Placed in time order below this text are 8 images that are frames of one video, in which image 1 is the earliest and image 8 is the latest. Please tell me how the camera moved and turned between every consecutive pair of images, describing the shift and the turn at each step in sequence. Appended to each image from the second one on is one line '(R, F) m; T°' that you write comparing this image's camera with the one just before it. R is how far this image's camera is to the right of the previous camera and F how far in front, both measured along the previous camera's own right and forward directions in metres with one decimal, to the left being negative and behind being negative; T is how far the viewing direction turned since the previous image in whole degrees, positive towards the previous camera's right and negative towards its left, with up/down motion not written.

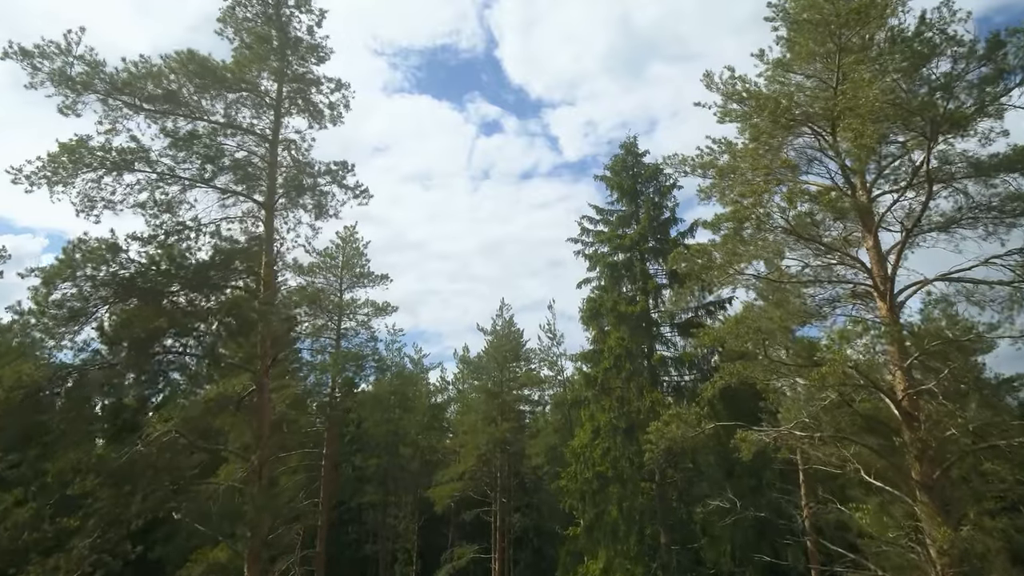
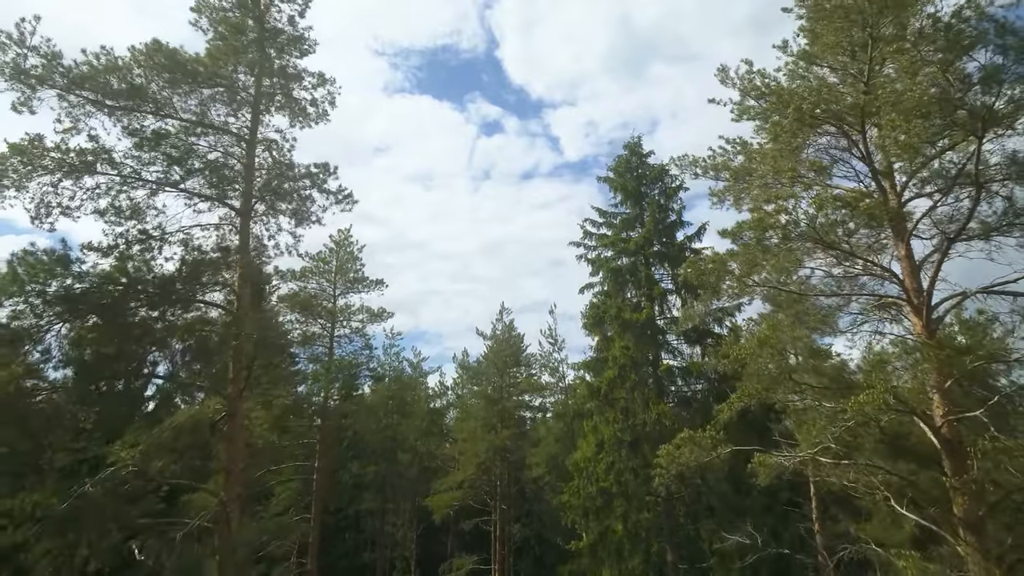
(0.0, +0.9) m; 0°
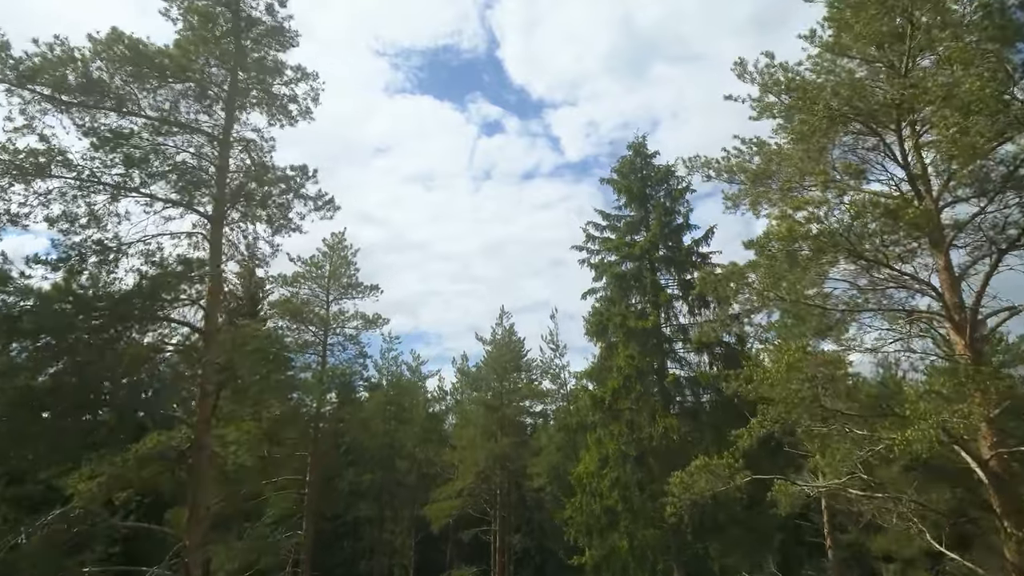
(0.0, +0.9) m; 0°
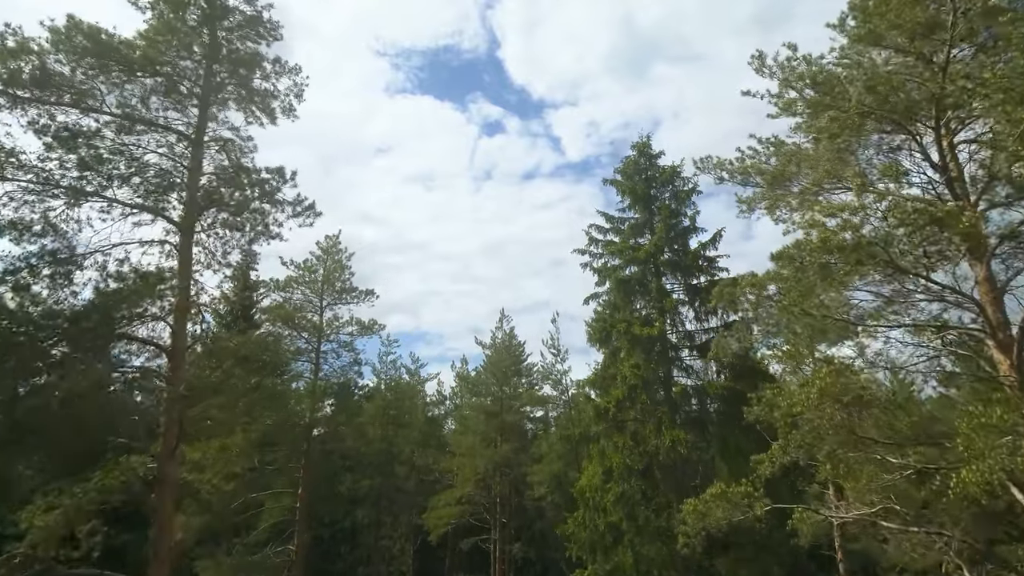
(0.0, +0.8) m; 0°
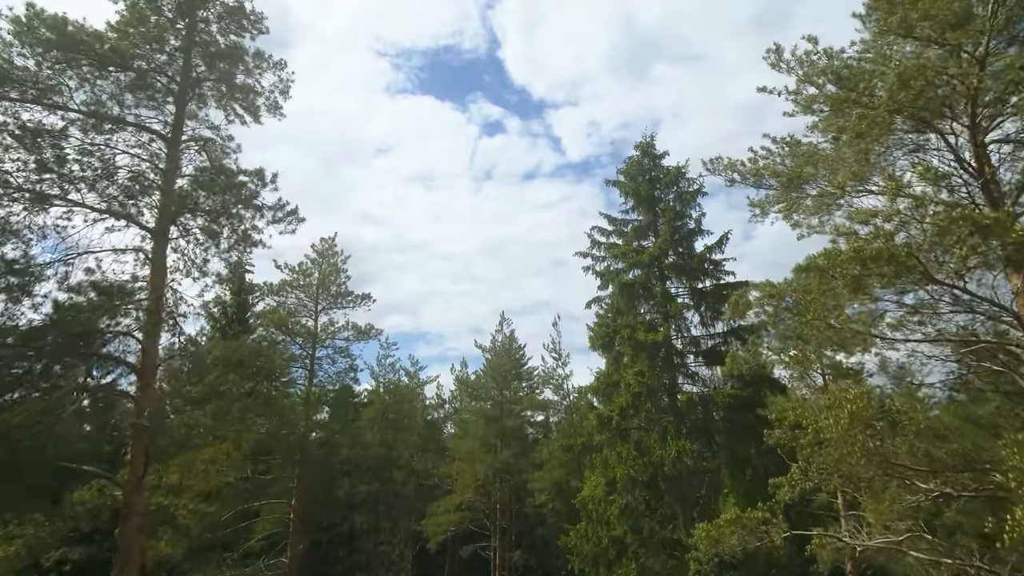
(0.0, +0.6) m; 0°
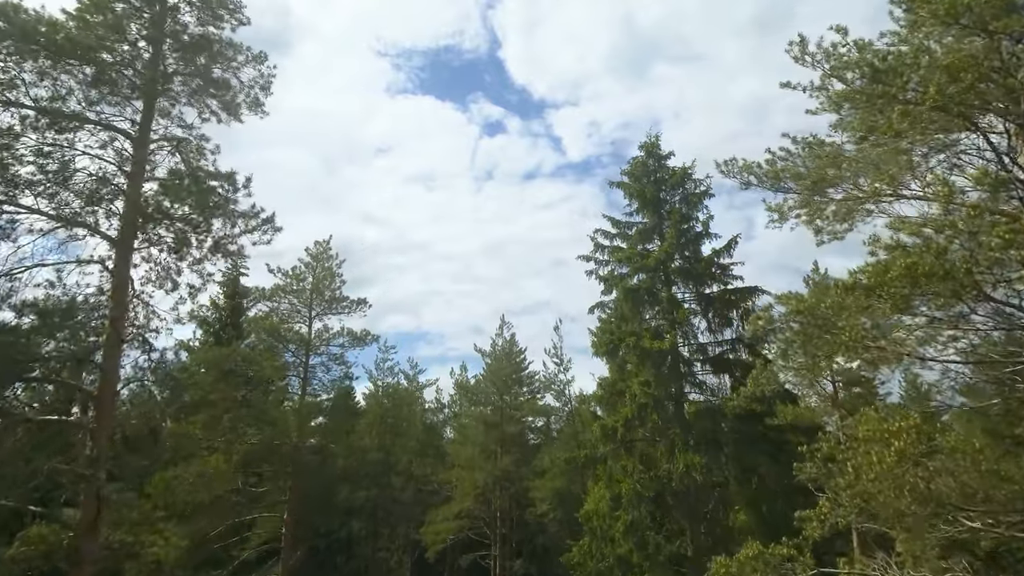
(0.0, +0.7) m; 0°
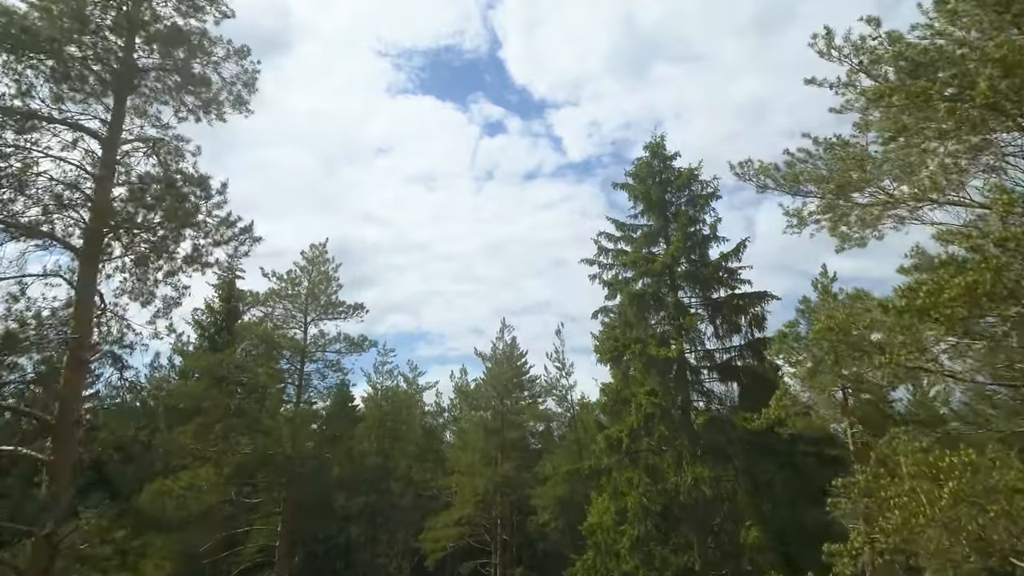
(0.0, +0.6) m; 0°
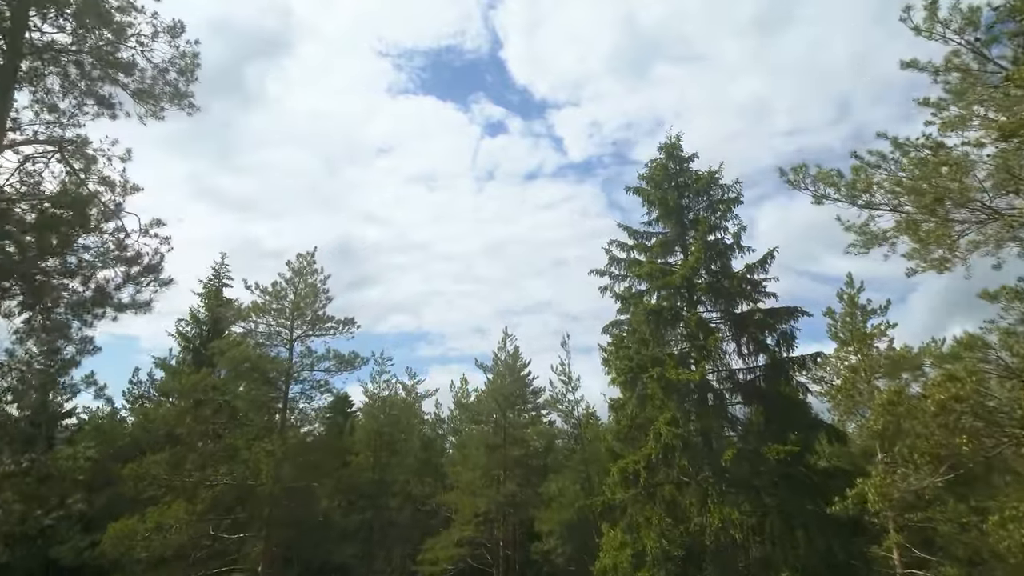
(-0.1, +1.7) m; 0°
